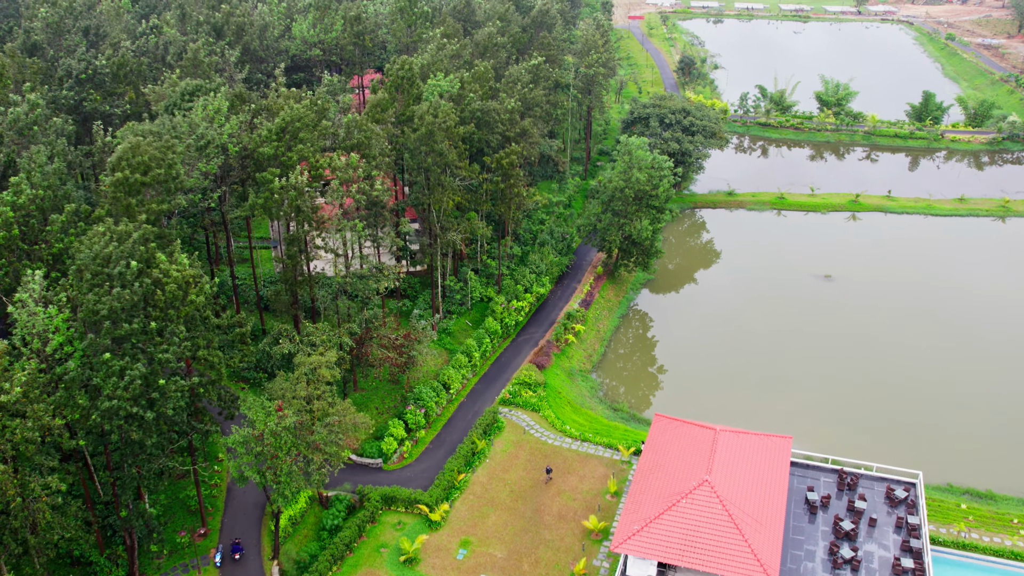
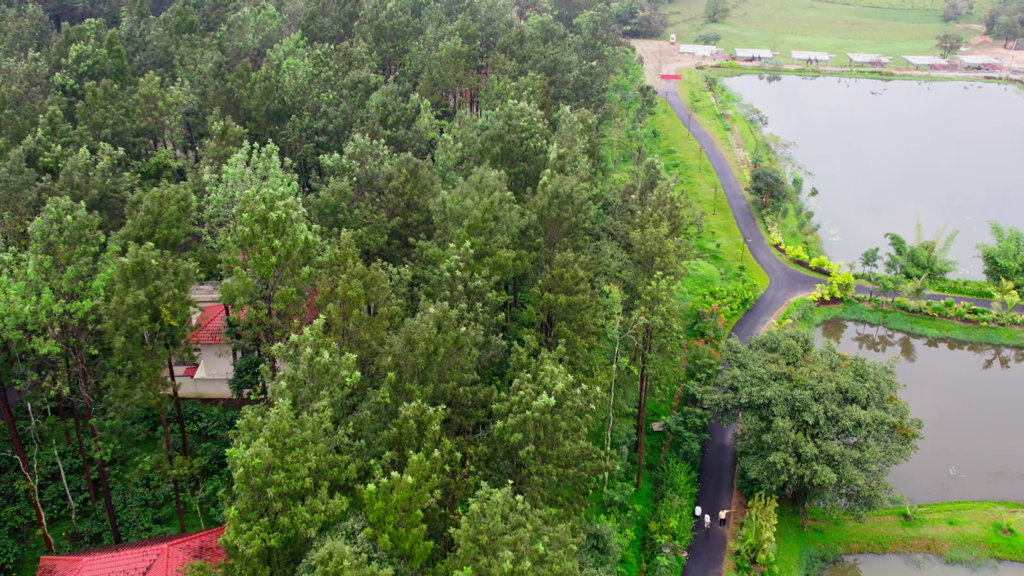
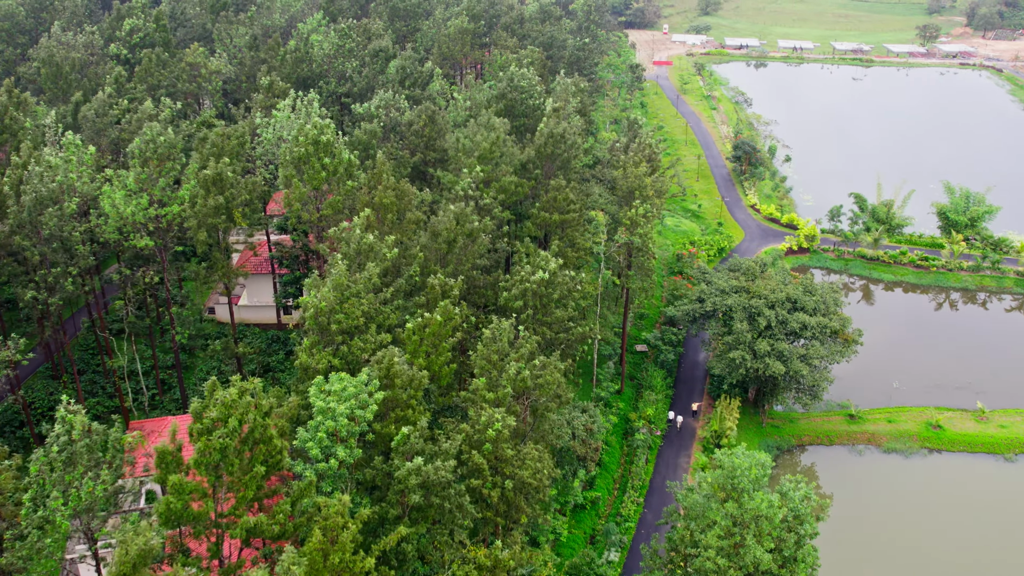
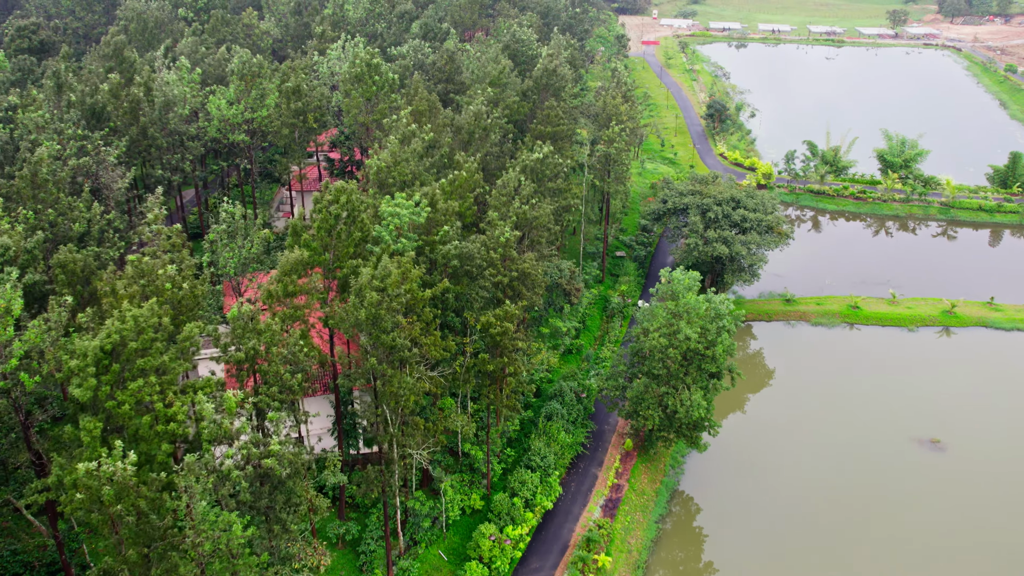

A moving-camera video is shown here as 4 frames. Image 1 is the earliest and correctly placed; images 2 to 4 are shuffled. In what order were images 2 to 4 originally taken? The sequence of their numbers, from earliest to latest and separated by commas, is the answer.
4, 3, 2
